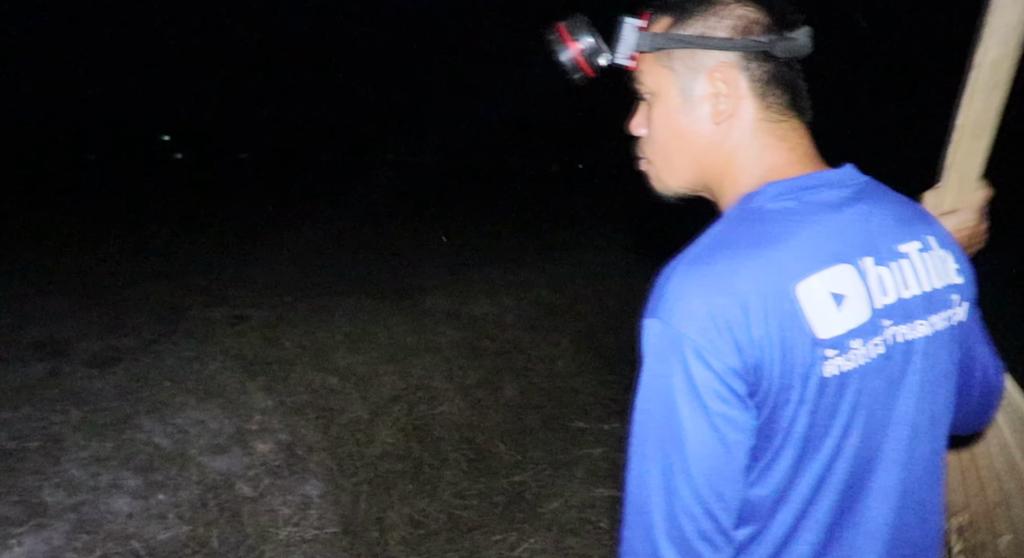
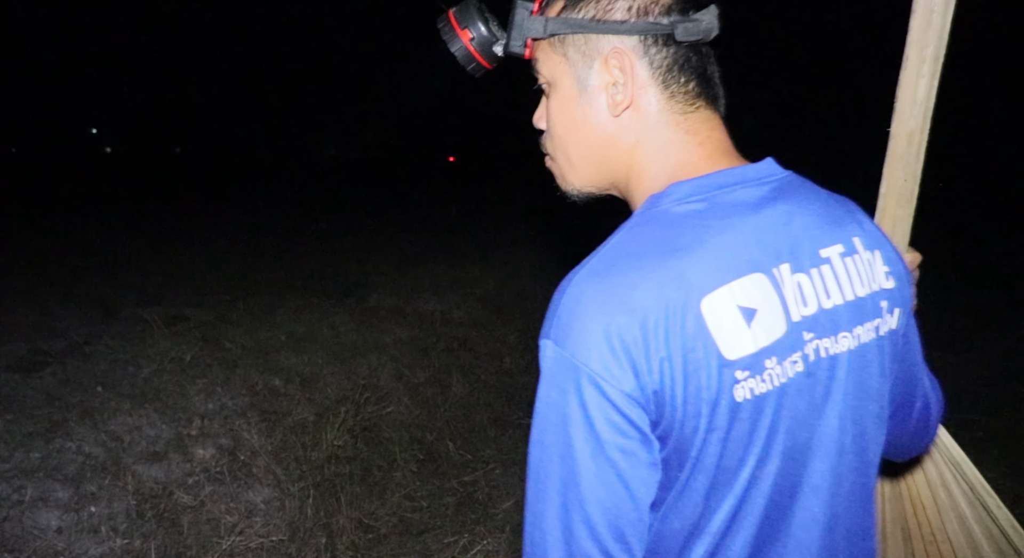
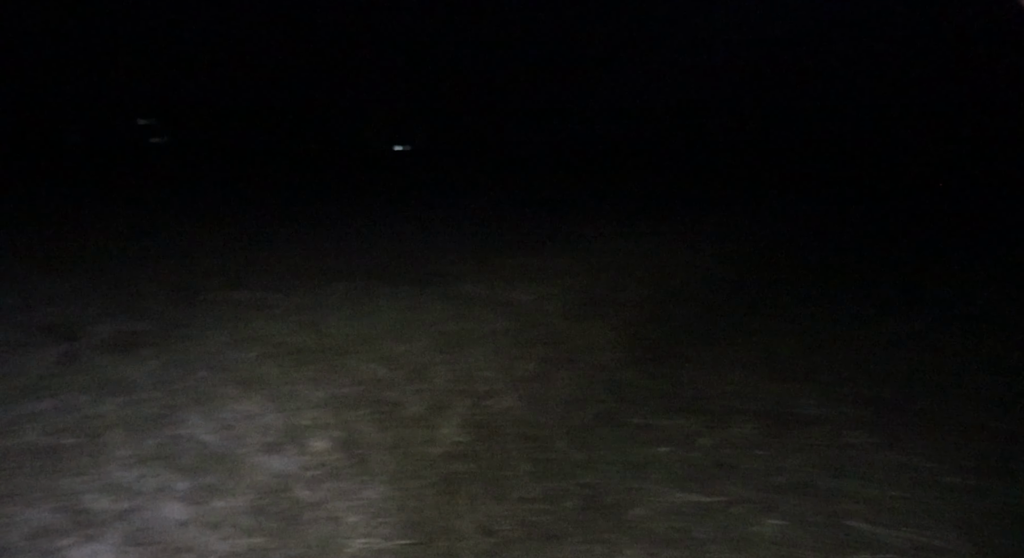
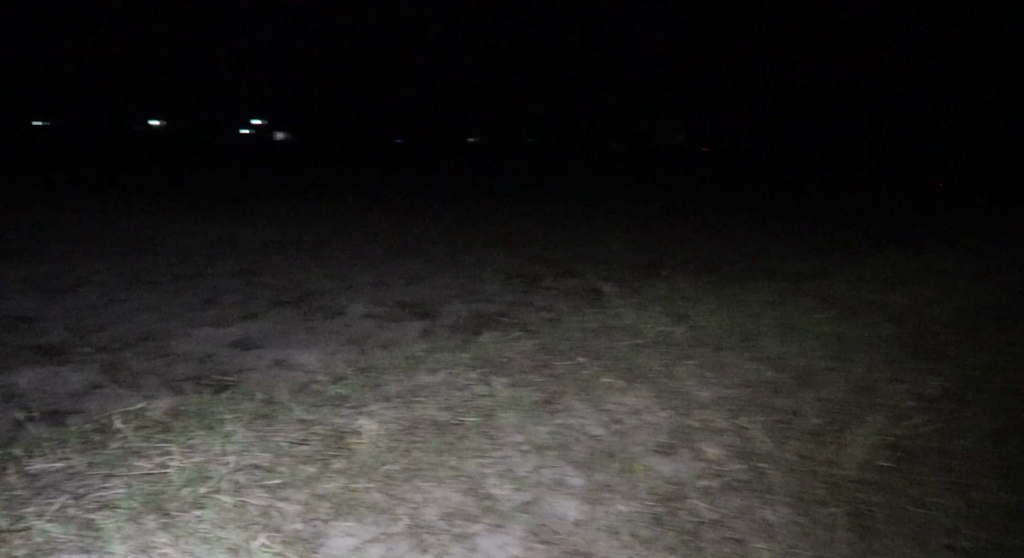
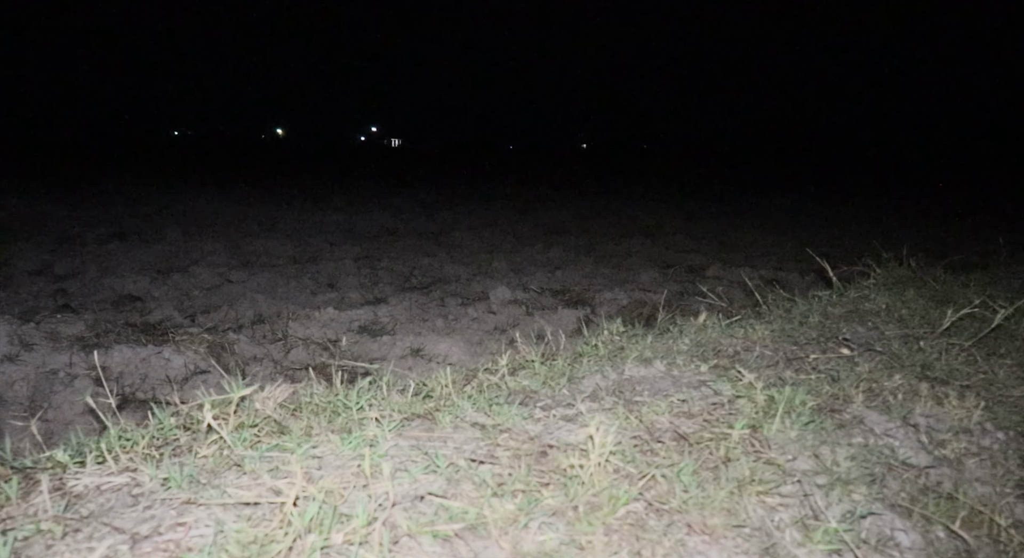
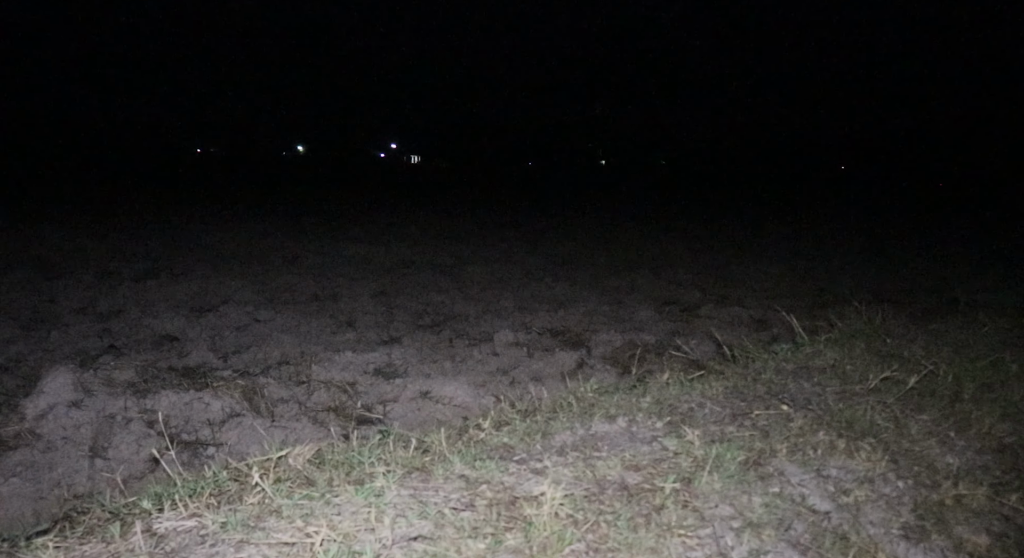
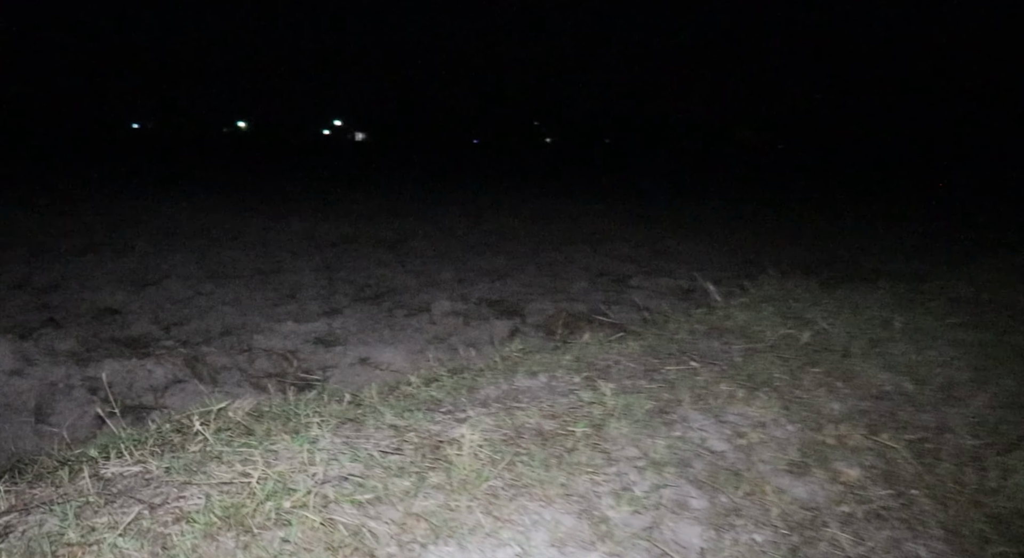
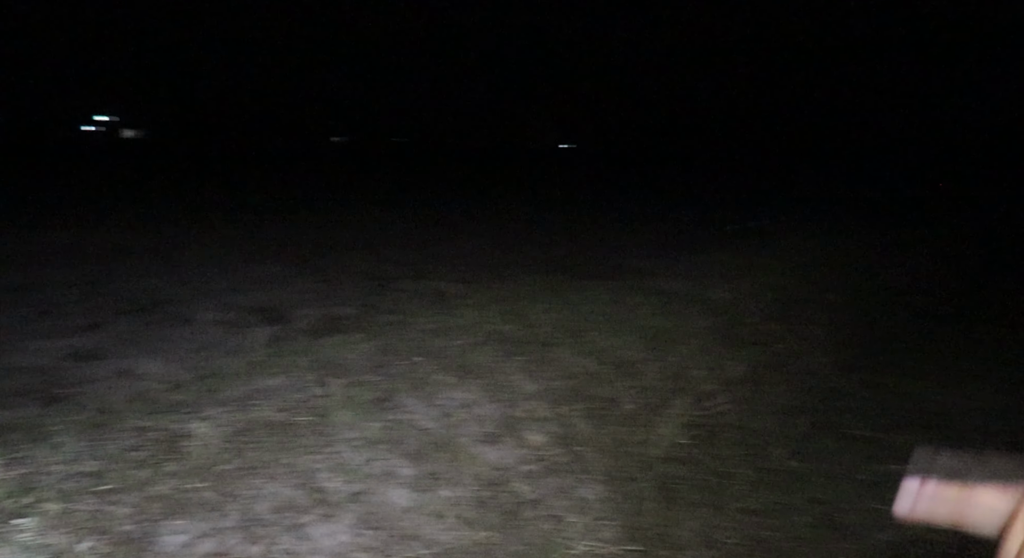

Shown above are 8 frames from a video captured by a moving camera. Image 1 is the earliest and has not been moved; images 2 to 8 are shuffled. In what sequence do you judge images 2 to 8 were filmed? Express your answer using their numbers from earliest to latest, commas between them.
2, 3, 8, 4, 7, 5, 6
